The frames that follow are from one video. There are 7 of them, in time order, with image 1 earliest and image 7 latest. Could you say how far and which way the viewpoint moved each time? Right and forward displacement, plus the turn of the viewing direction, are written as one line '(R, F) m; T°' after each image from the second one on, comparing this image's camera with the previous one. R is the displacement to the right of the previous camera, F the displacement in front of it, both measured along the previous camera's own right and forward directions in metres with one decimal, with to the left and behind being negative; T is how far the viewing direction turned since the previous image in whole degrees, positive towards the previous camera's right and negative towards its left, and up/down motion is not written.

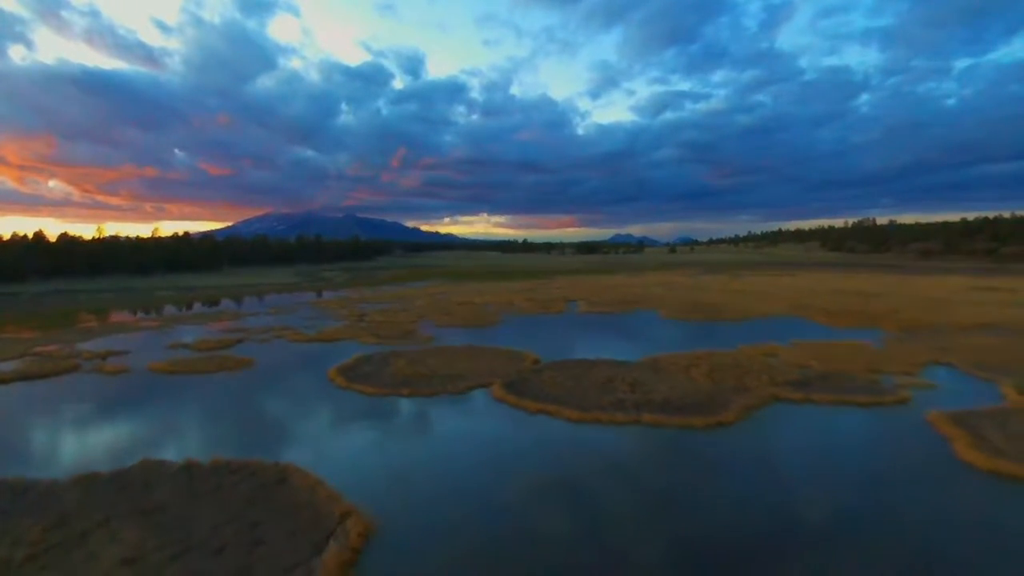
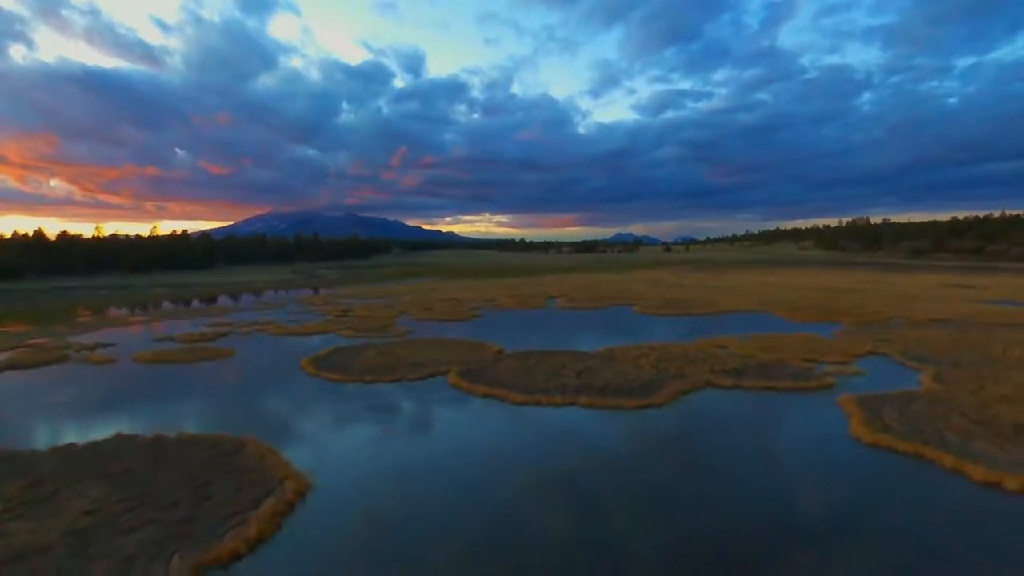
(+0.4, -0.4) m; 0°
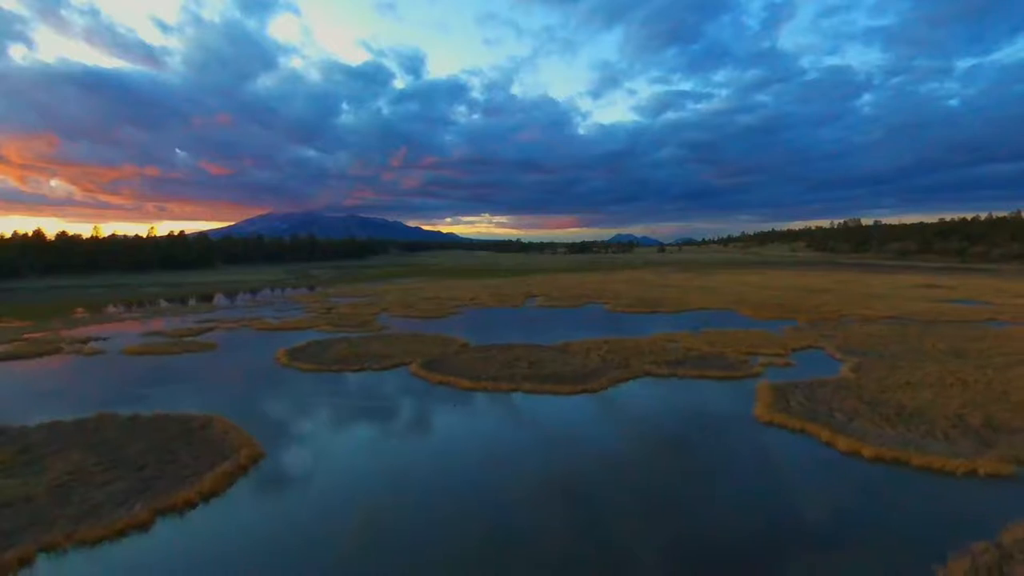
(+0.5, -0.5) m; 0°
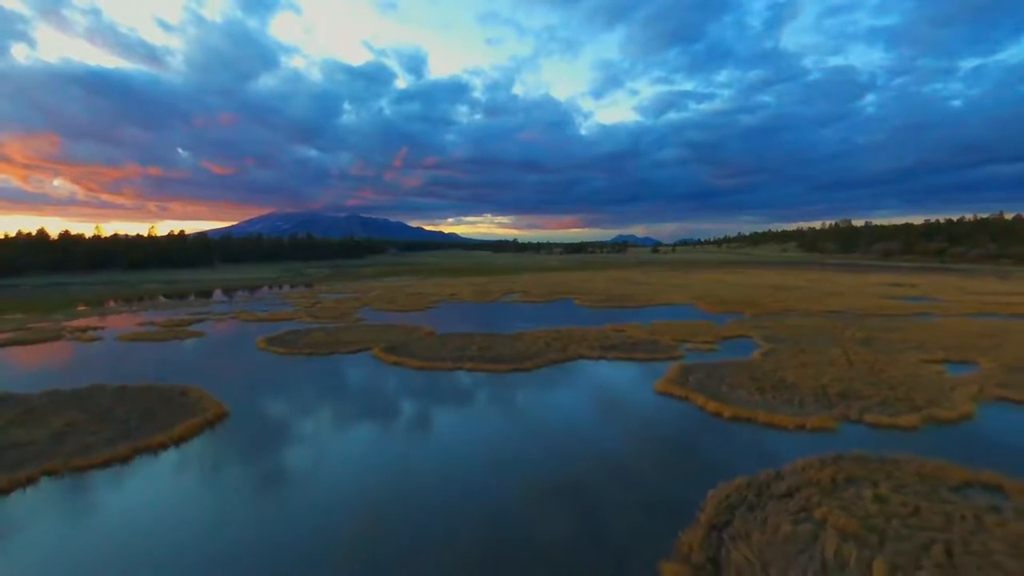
(+0.6, -0.7) m; 0°
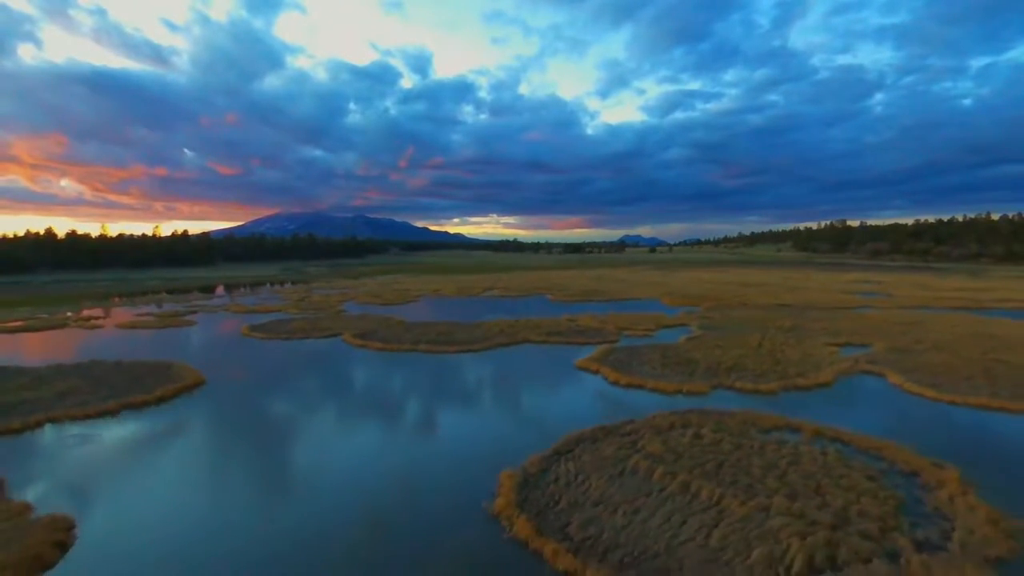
(+0.6, -0.8) m; 0°
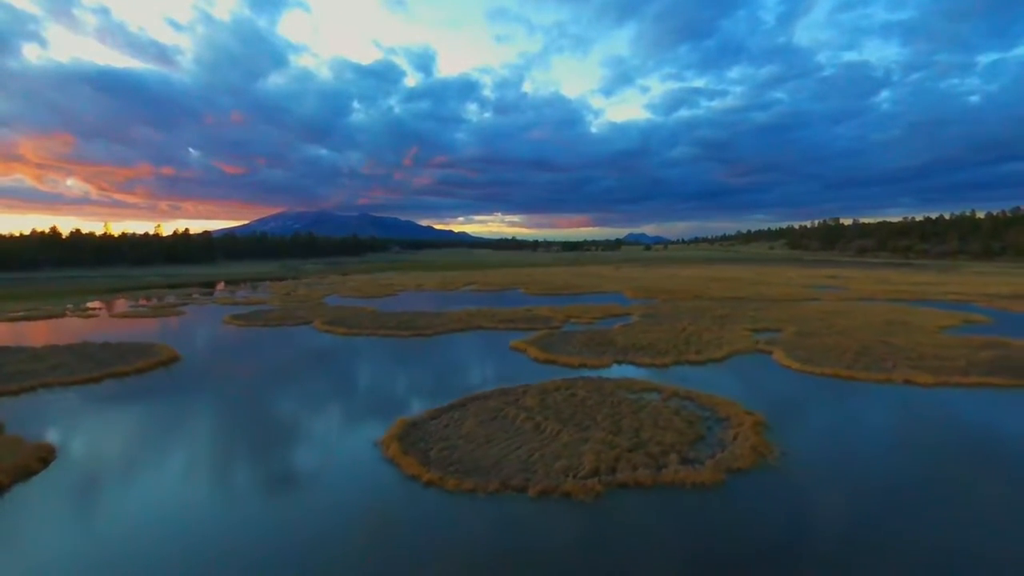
(+0.7, -0.7) m; 0°
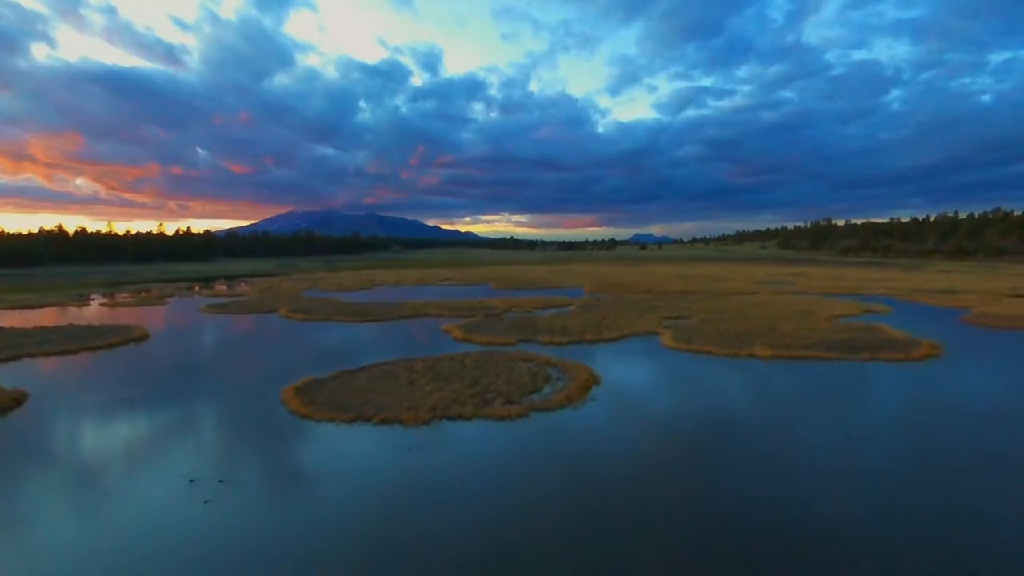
(+0.9, -0.9) m; 0°
